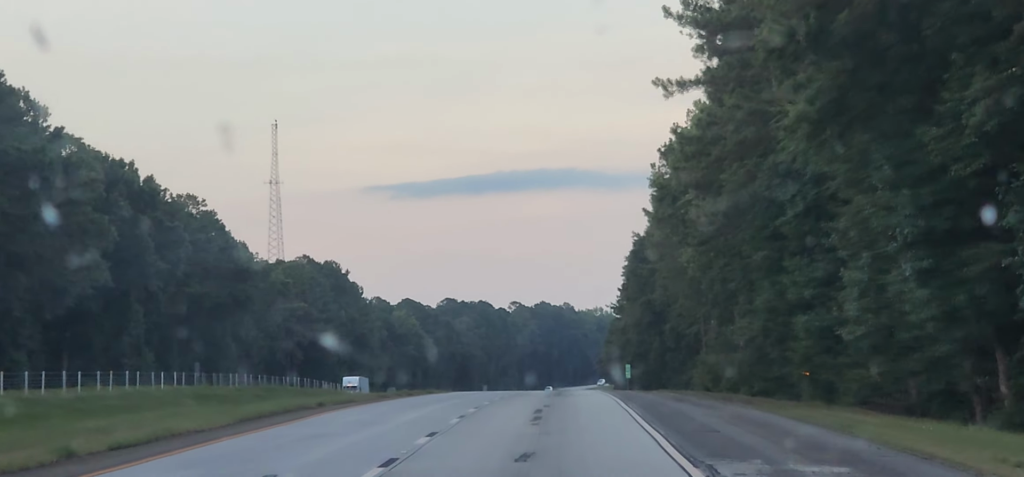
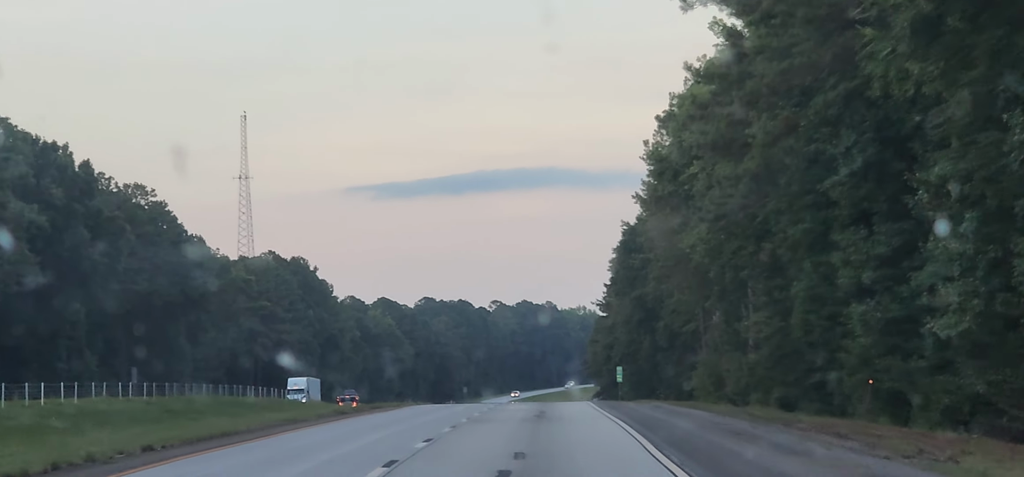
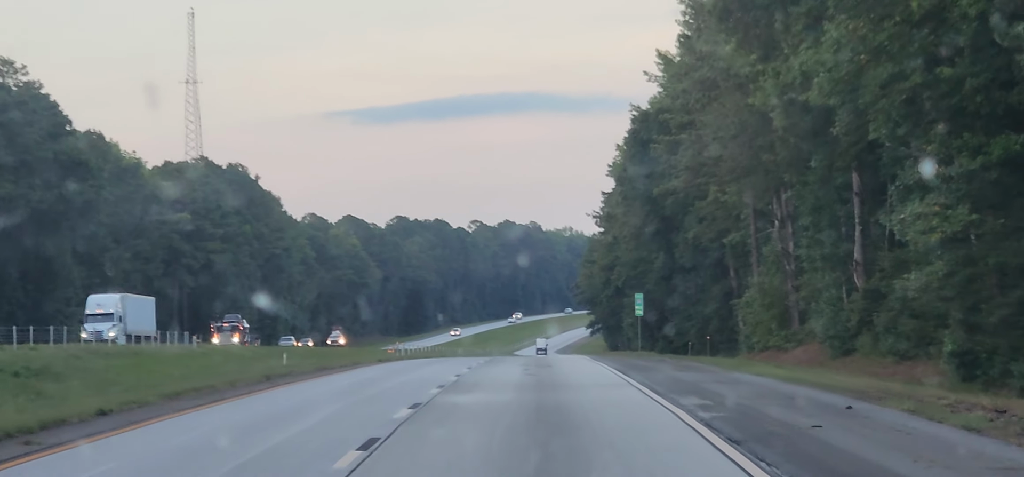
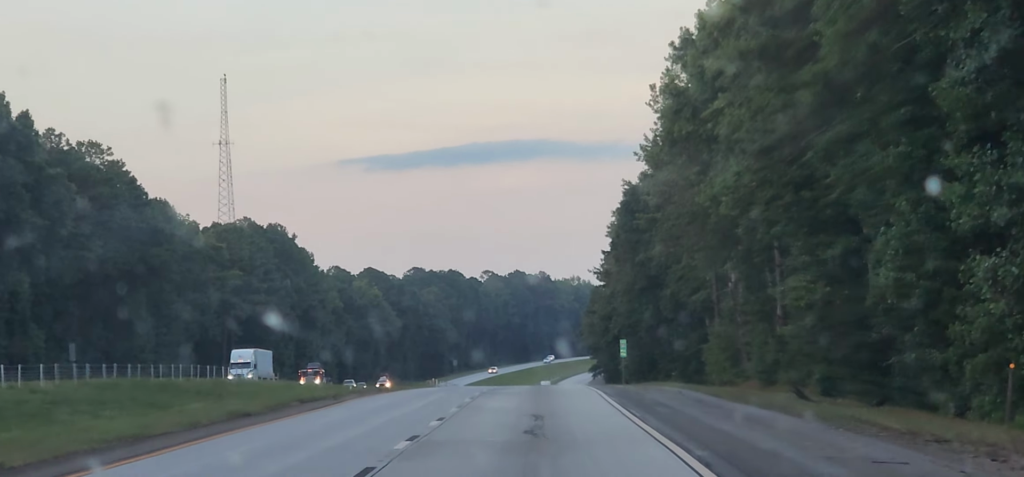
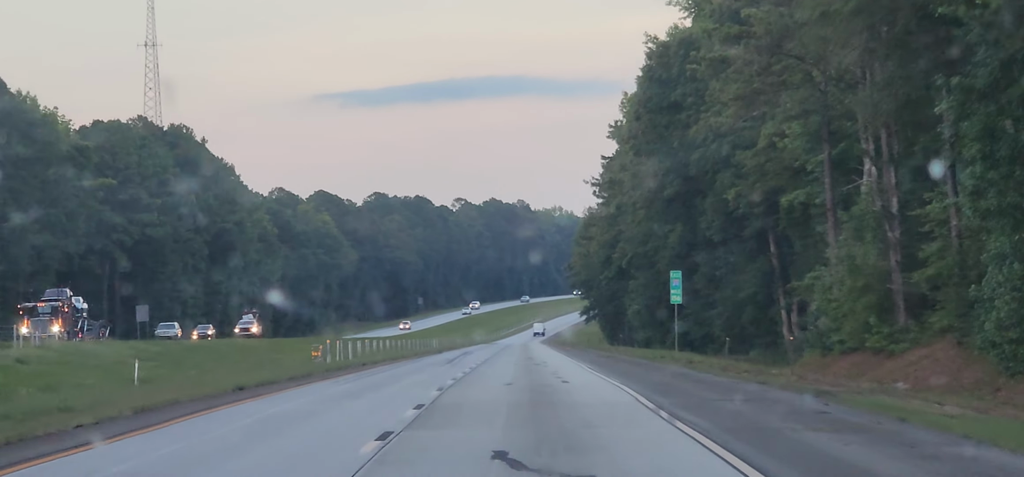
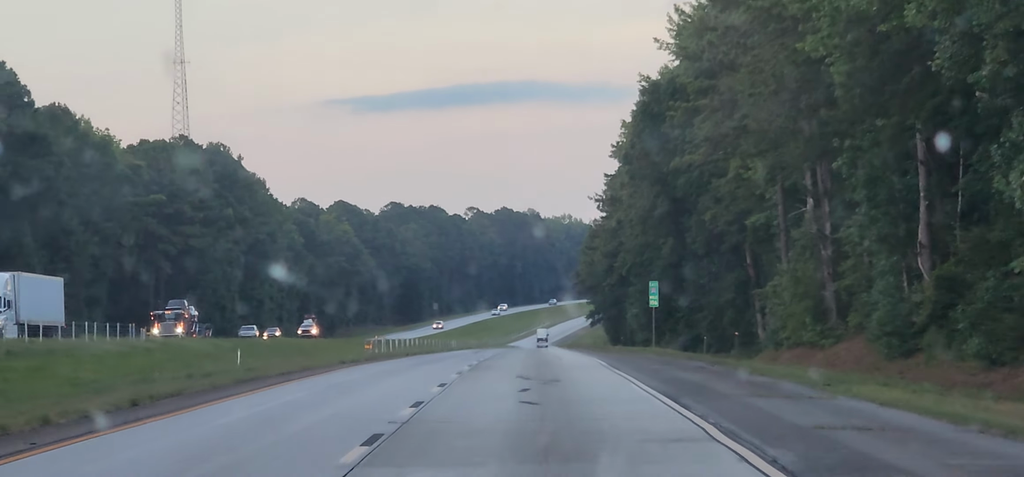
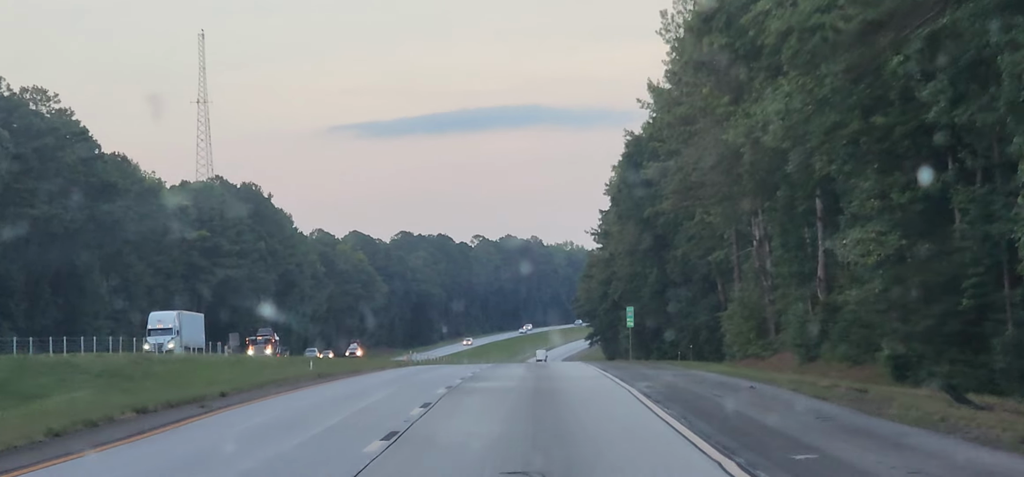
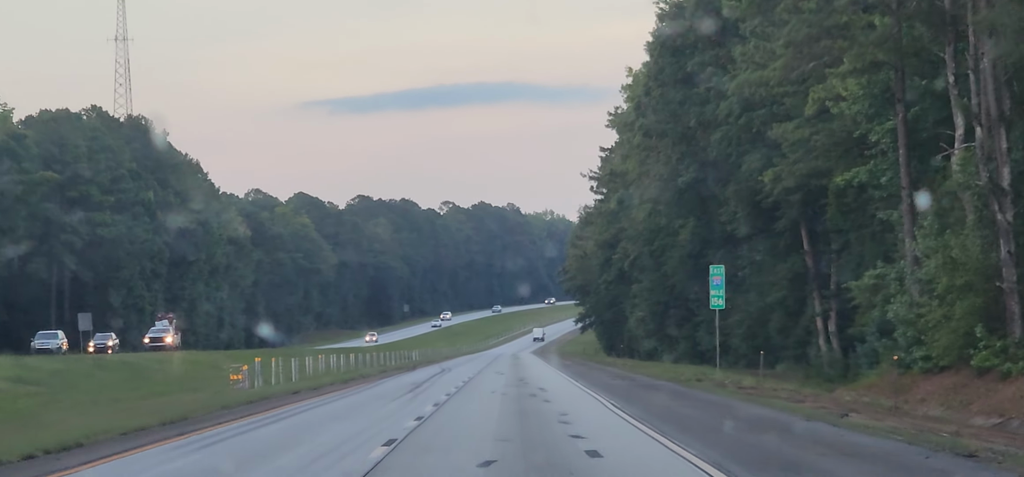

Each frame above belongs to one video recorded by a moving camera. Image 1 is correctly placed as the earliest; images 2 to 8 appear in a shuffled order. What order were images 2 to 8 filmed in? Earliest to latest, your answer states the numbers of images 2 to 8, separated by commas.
2, 4, 7, 3, 6, 5, 8
